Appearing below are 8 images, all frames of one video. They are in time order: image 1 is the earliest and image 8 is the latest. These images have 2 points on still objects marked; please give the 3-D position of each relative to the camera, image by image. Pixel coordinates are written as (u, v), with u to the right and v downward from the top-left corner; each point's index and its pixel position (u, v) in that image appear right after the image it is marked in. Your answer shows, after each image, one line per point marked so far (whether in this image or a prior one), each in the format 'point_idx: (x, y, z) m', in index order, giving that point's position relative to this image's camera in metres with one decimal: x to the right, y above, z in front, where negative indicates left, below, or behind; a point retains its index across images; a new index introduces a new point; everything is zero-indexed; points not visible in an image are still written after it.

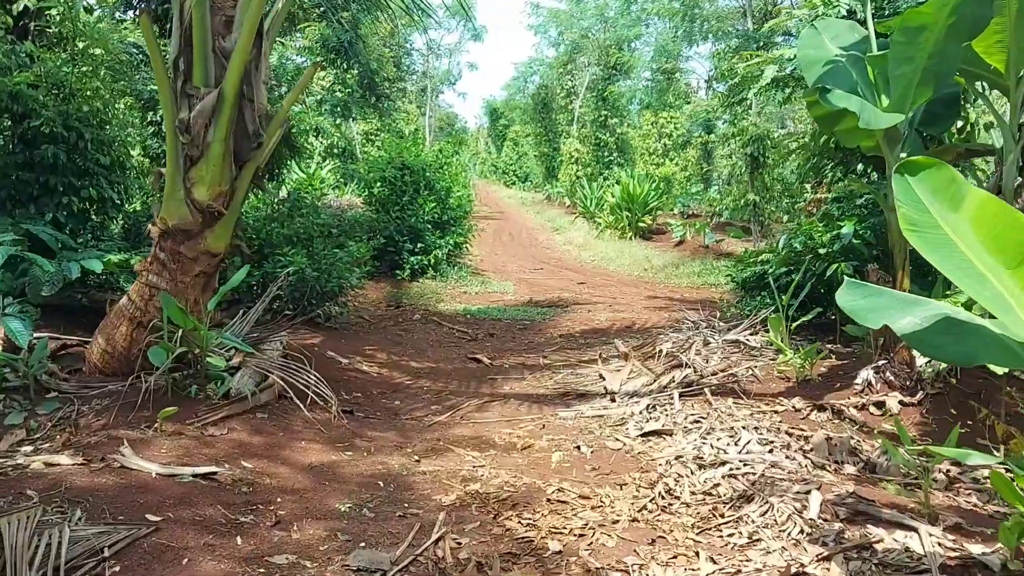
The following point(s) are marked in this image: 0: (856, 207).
0: (+2.5, +0.6, +5.1) m
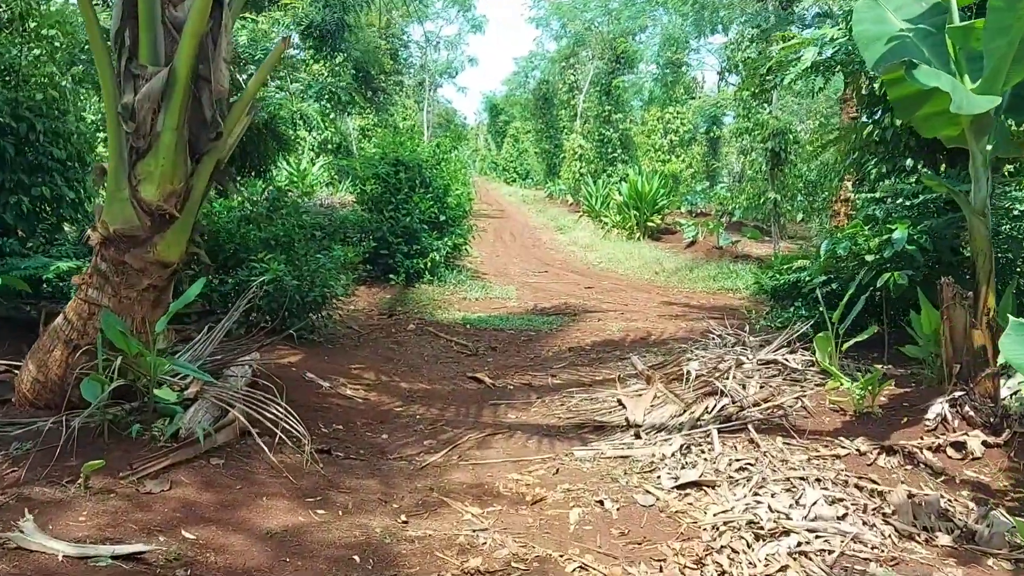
0: (+2.5, +0.5, +4.5) m
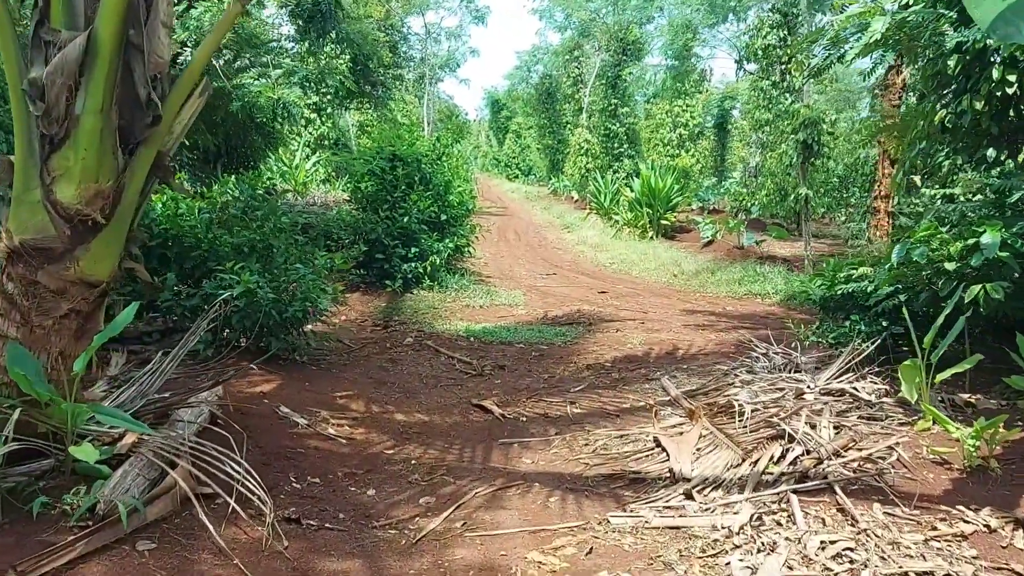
0: (+2.6, +0.4, +3.8) m
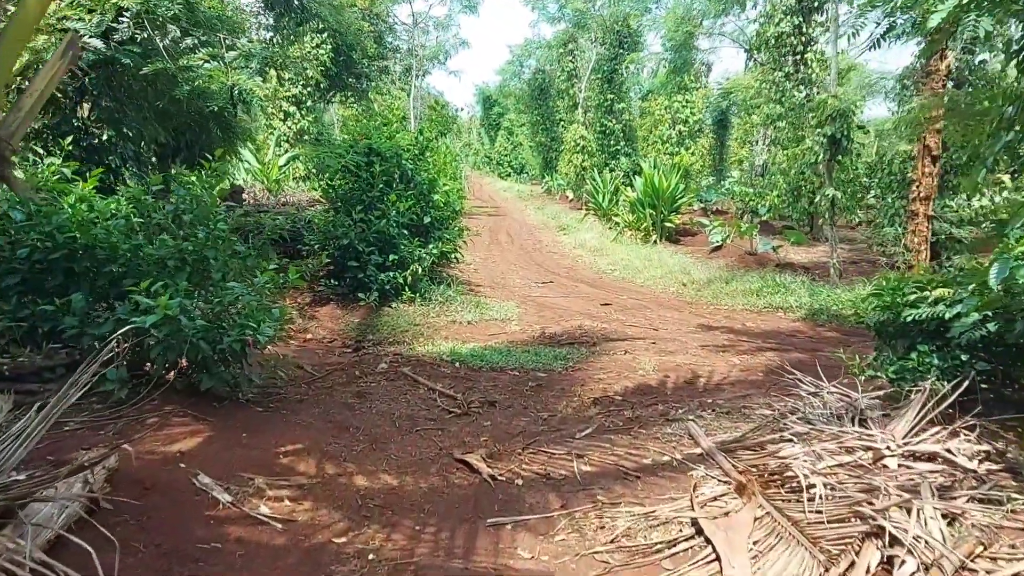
0: (+2.6, +0.3, +3.0) m
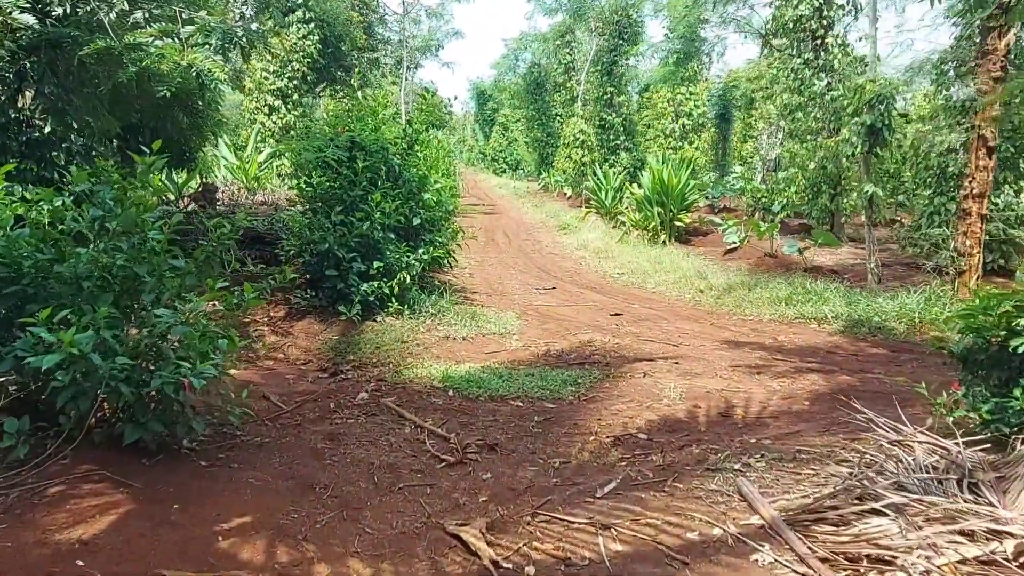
0: (+2.6, +0.2, +2.3) m
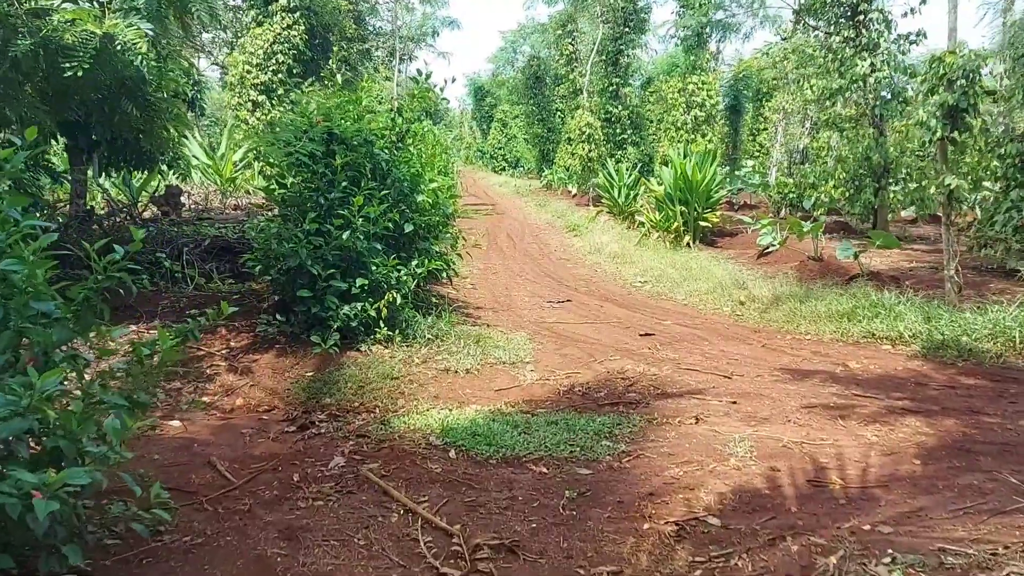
0: (+2.7, +0.1, +1.3) m
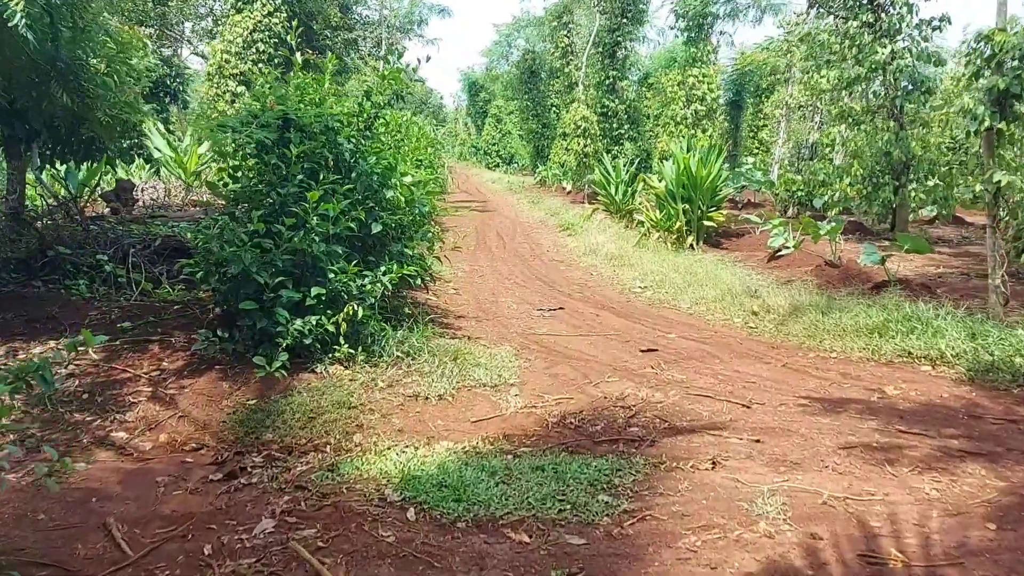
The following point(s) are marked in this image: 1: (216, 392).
0: (+2.6, 0.0, +0.7) m
1: (-1.5, -0.5, +3.7) m
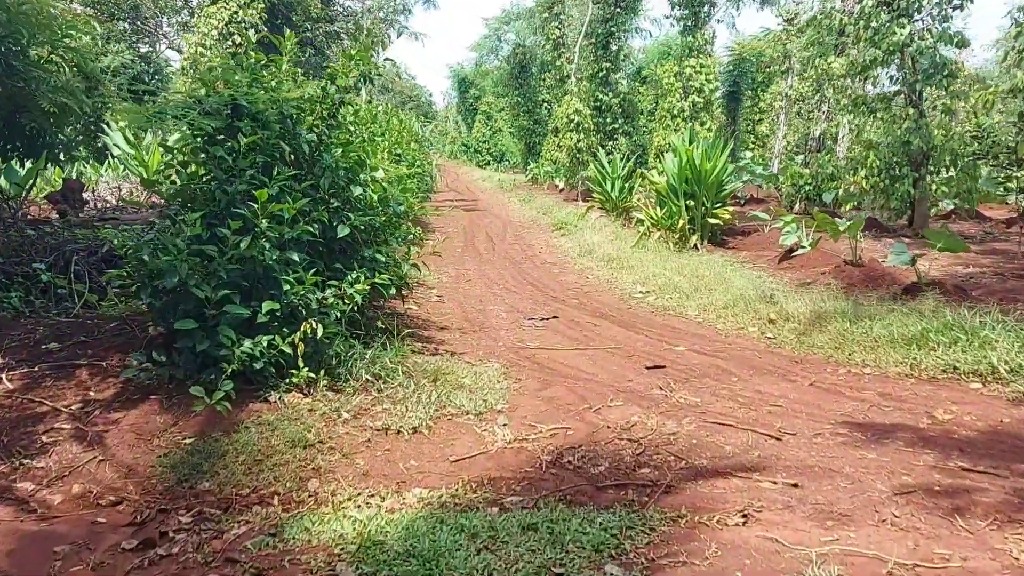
0: (+2.6, 0.0, +0.1) m
1: (-1.6, -0.6, +3.1) m
